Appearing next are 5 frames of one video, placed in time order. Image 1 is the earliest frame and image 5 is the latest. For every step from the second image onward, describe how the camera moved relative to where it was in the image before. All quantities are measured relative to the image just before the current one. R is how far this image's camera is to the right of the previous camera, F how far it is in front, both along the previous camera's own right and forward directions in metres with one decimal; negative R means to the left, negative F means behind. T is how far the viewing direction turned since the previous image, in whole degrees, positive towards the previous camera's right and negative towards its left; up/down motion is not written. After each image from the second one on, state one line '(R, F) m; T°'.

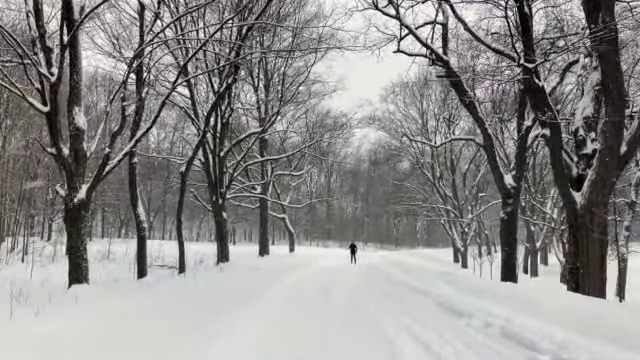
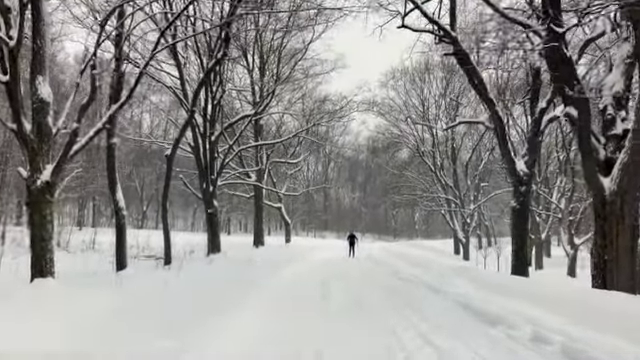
(0.0, +1.1) m; 0°
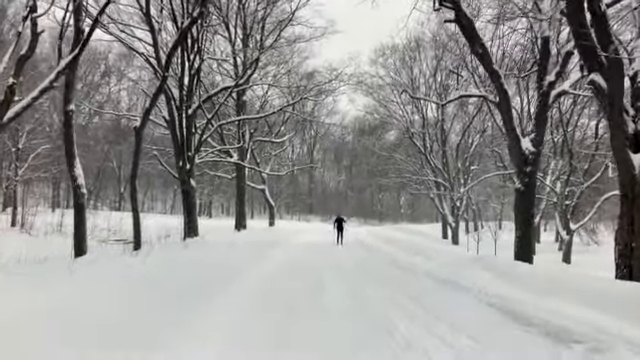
(-0.1, +1.2) m; +2°
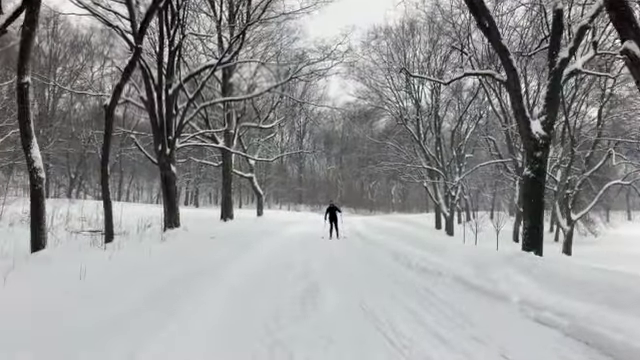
(-0.1, +1.1) m; +1°
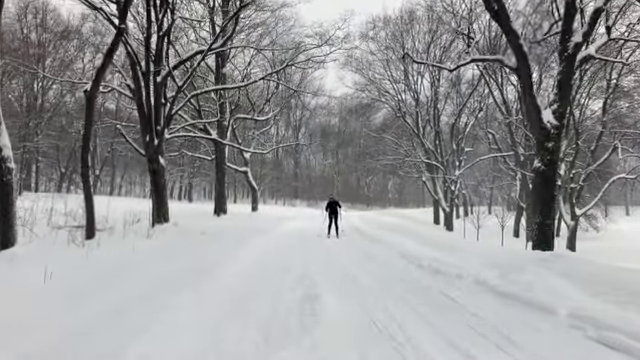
(0.0, +0.7) m; +1°
